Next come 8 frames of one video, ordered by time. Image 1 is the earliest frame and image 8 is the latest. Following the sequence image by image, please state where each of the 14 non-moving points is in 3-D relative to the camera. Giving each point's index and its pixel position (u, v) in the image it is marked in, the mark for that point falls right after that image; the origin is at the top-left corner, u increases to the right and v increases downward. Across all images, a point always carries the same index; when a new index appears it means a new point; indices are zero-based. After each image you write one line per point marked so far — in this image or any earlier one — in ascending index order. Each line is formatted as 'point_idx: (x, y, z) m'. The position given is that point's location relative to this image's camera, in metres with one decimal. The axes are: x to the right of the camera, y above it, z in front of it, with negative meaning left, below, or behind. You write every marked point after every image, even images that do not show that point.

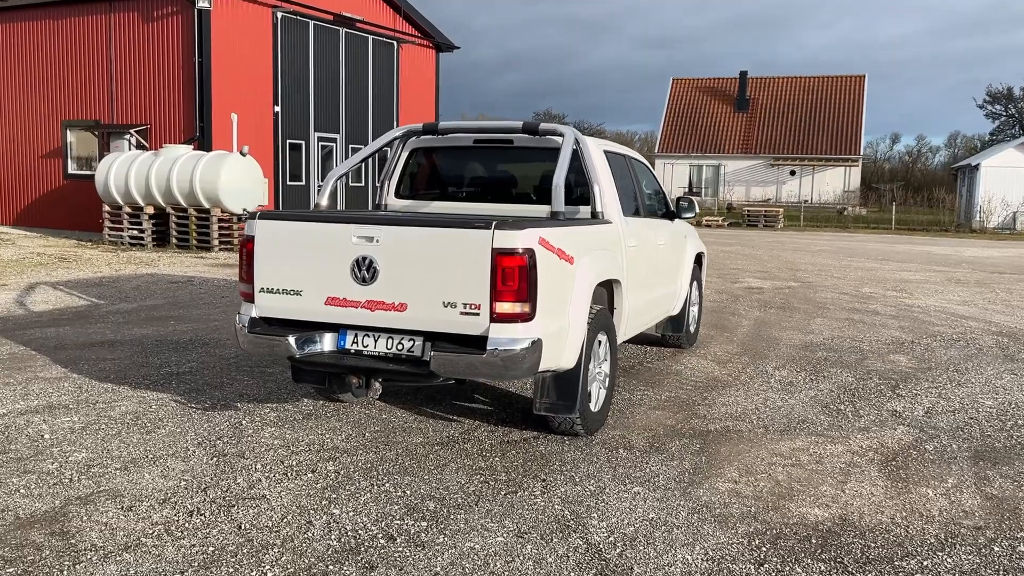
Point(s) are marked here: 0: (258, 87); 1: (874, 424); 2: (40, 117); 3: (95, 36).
0: (-4.9, +3.9, +16.3) m
1: (+2.2, -0.8, +5.2) m
2: (-9.7, +3.5, +17.2) m
3: (-8.1, +4.9, +16.3) m
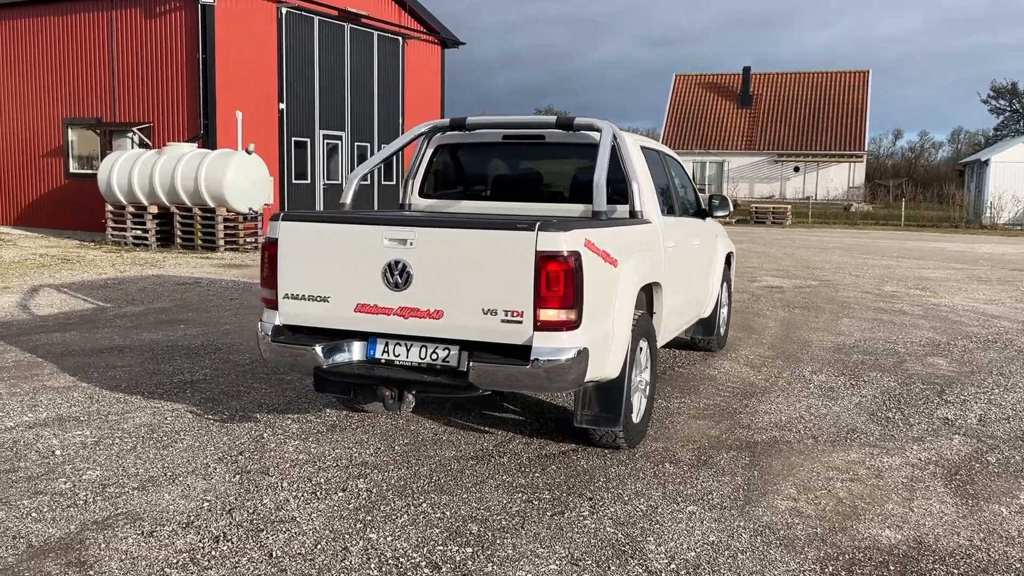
0: (-4.8, +3.9, +16.0) m
1: (+2.4, -0.9, +4.9) m
2: (-9.5, +3.4, +16.9) m
3: (-8.0, +4.9, +16.1) m
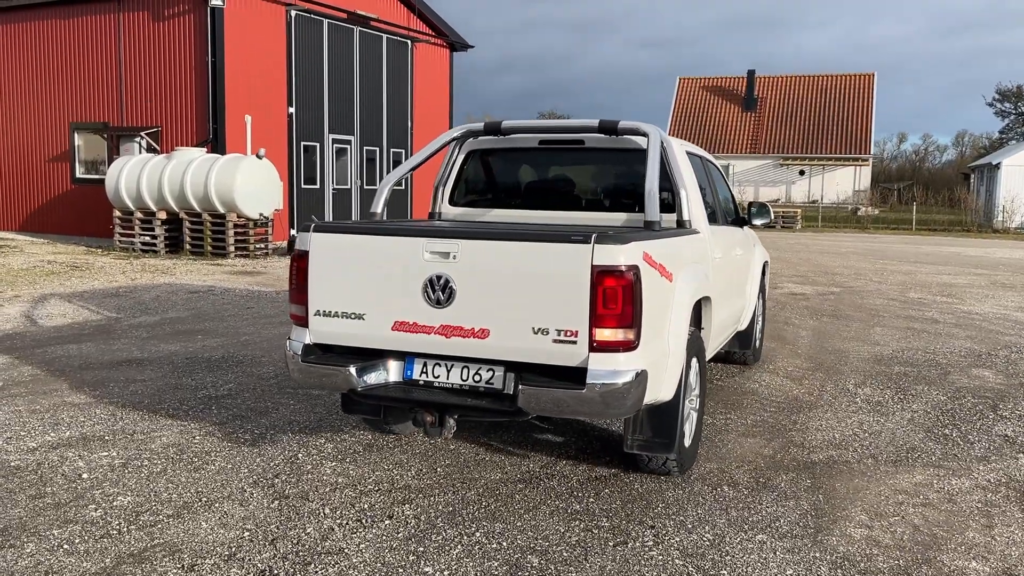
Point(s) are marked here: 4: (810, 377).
0: (-4.5, +3.8, +15.8) m
1: (+2.7, -0.9, +4.7) m
2: (-9.3, +3.3, +16.7) m
3: (-7.7, +4.8, +15.9) m
4: (+2.3, -0.7, +6.5) m
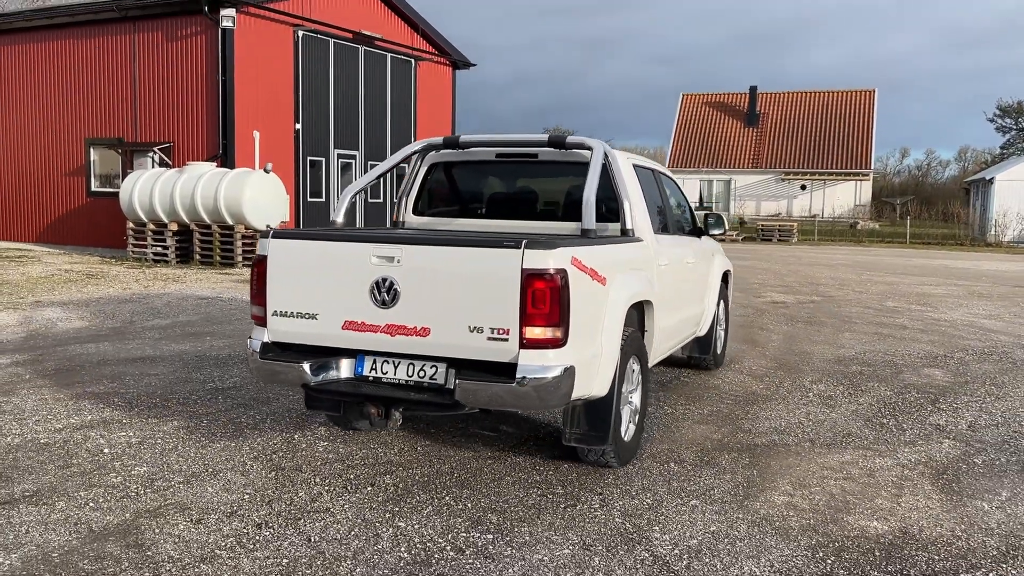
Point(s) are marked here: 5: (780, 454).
0: (-4.6, +3.6, +16.5) m
1: (+2.5, -0.9, +5.2) m
2: (-9.3, +3.1, +17.4) m
3: (-7.8, +4.6, +16.6) m
4: (+2.2, -0.7, +7.0) m
5: (+1.5, -1.0, +4.8) m
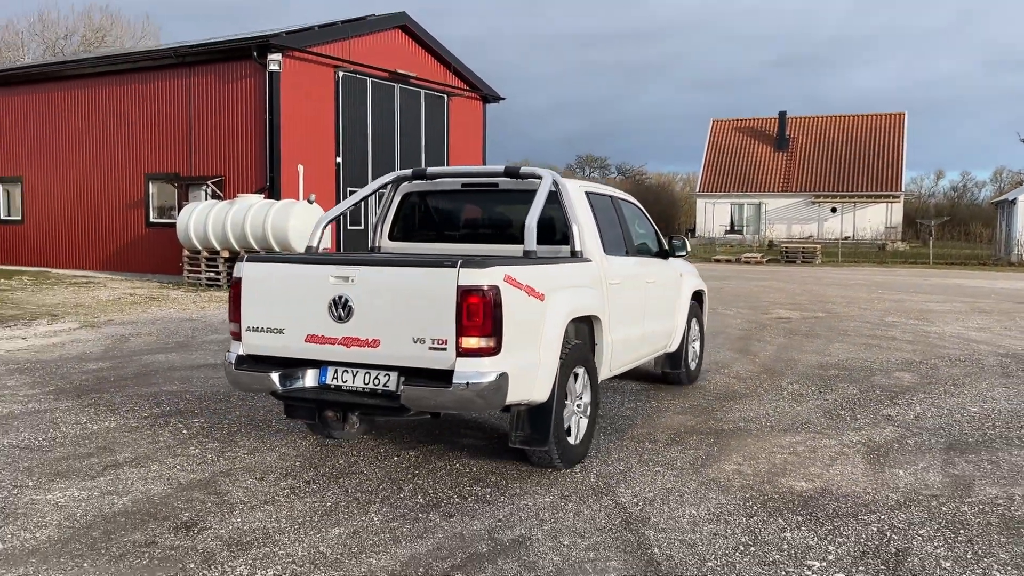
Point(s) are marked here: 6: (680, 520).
0: (-4.0, +3.1, +17.7) m
1: (+2.6, -1.0, +6.1) m
2: (-8.7, +2.6, +18.9) m
3: (-7.2, +4.1, +18.0) m
4: (+2.3, -0.8, +7.8) m
5: (+1.6, -1.0, +5.7) m
6: (+0.8, -1.1, +4.1) m
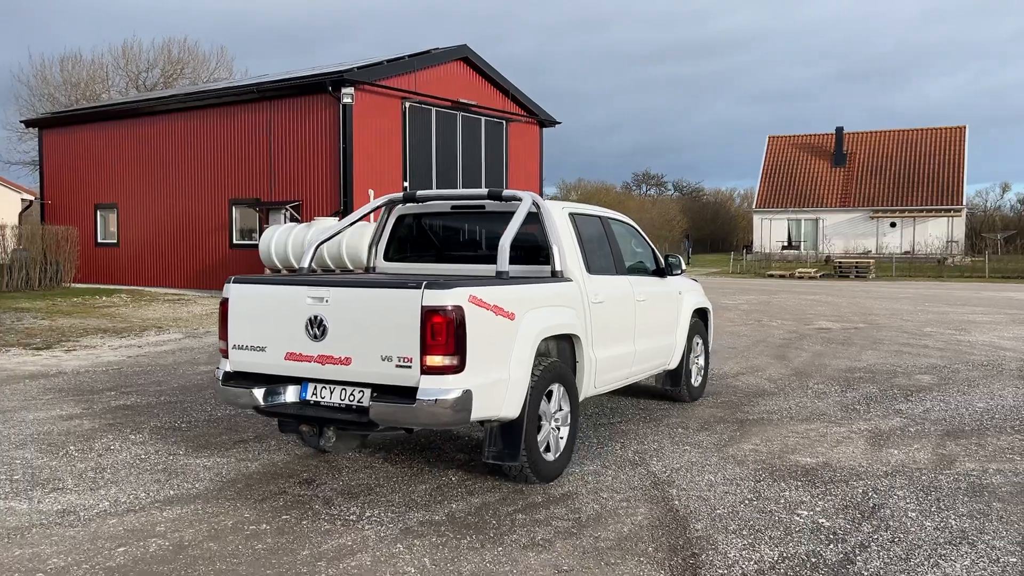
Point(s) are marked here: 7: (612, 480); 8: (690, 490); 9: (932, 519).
0: (-2.8, +2.8, +19.1) m
1: (+3.0, -1.1, +6.9) m
2: (-7.4, +2.2, +20.6) m
3: (-6.0, +3.7, +19.6) m
4: (+2.8, -0.9, +8.7) m
5: (+2.0, -1.1, +6.6) m
6: (+1.1, -1.2, +5.1) m
7: (+0.6, -1.2, +5.1) m
8: (+1.0, -1.2, +5.0) m
9: (+2.2, -1.2, +4.5) m
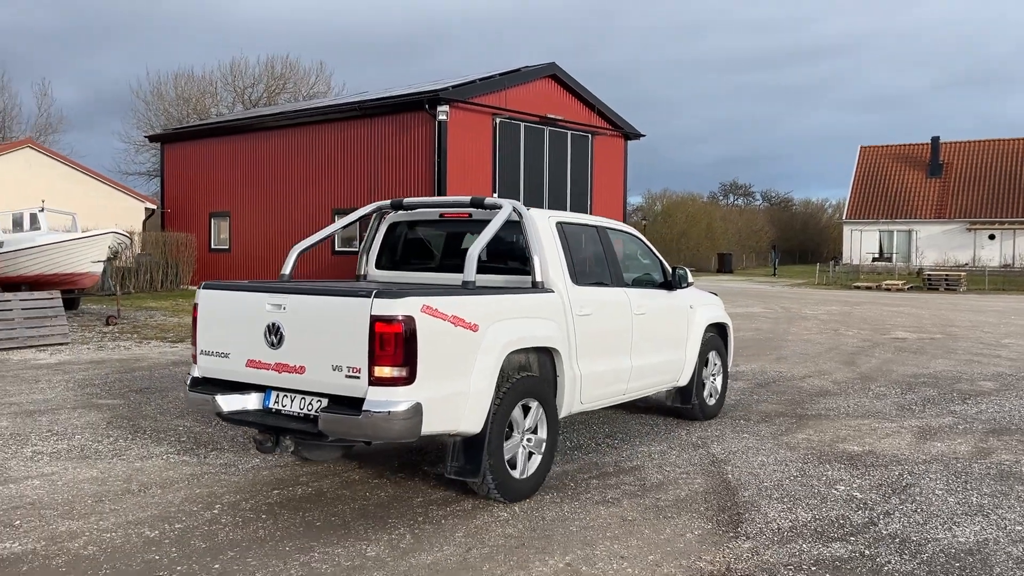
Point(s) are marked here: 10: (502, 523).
0: (-0.8, +2.6, +20.2) m
1: (+3.7, -1.1, +7.5) m
2: (-5.2, +2.1, +22.1) m
3: (-3.9, +3.6, +21.0) m
4: (+3.7, -1.0, +9.3) m
5: (+2.6, -1.1, +7.2) m
6: (+1.7, -1.2, +5.8) m
7: (+1.2, -1.2, +5.9) m
8: (+1.6, -1.2, +5.7) m
9: (+2.7, -1.3, +5.1) m
10: (-0.1, -1.3, +4.6) m
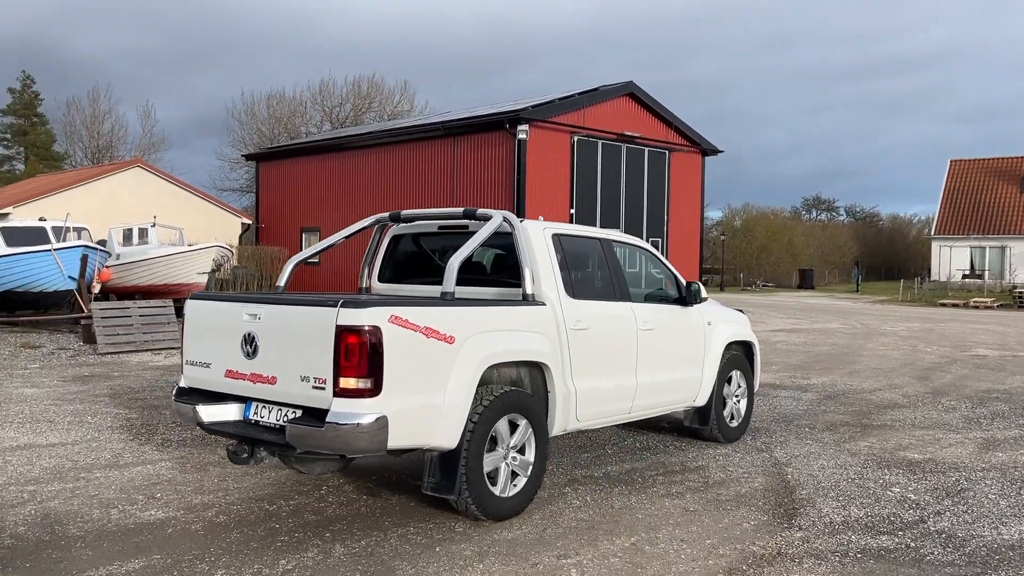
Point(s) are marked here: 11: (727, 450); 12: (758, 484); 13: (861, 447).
0: (+1.1, +2.3, +20.8) m
1: (+4.4, -1.3, +7.6) m
2: (-3.1, +1.8, +23.1) m
3: (-1.8, +3.3, +21.9) m
4: (+4.6, -1.2, +9.4) m
5: (+3.3, -1.3, +7.5) m
6: (+2.2, -1.3, +6.2) m
7: (+1.7, -1.3, +6.3) m
8: (+2.1, -1.3, +6.1) m
9: (+3.2, -1.4, +5.4) m
10: (+0.4, -1.3, +5.1) m
11: (+1.7, -1.3, +6.7) m
12: (+1.7, -1.3, +5.6) m
13: (+2.8, -1.3, +6.8) m
